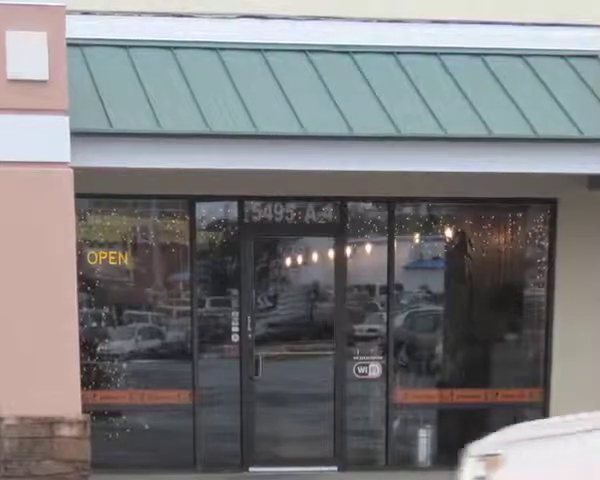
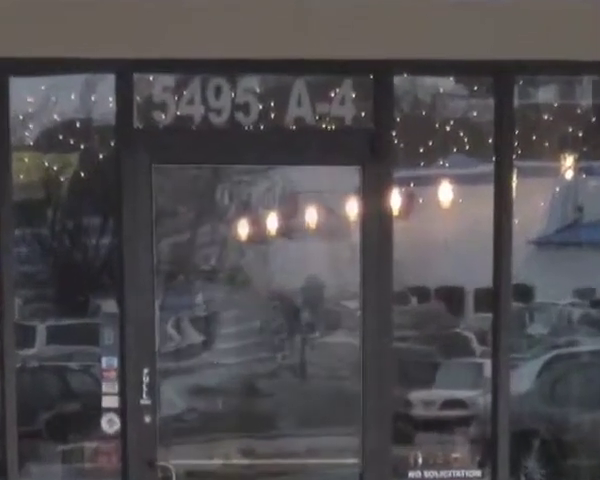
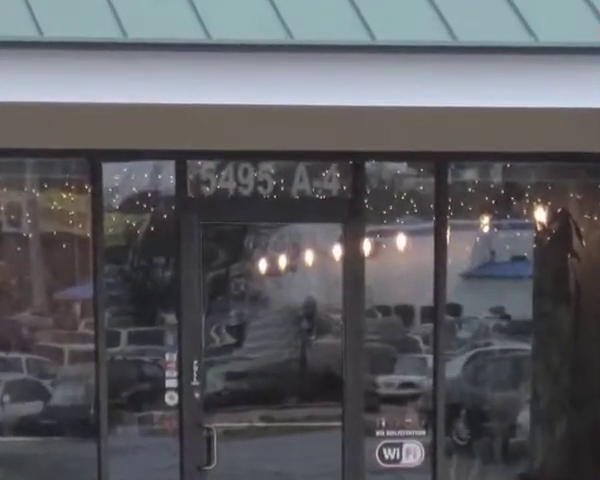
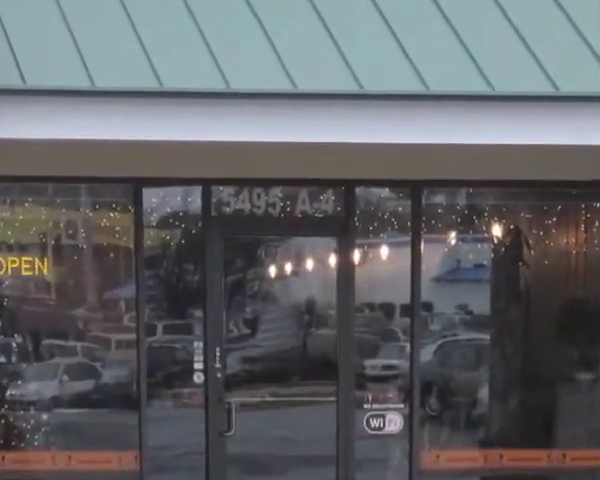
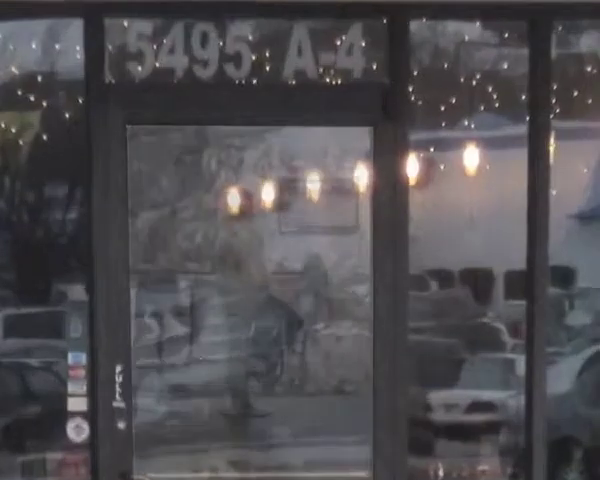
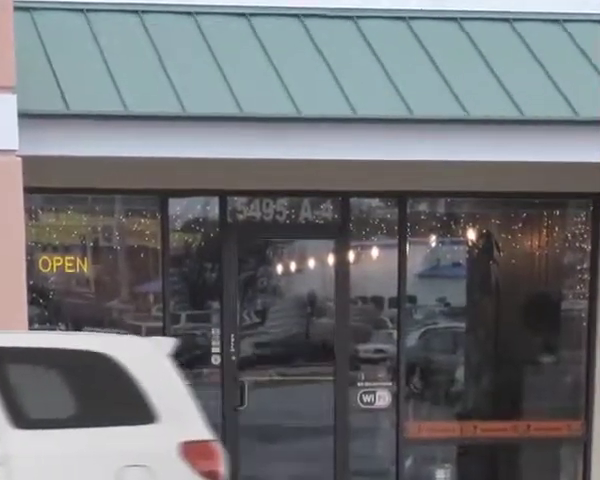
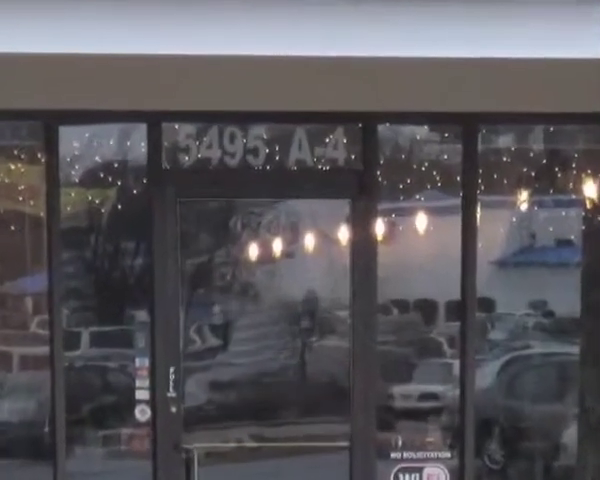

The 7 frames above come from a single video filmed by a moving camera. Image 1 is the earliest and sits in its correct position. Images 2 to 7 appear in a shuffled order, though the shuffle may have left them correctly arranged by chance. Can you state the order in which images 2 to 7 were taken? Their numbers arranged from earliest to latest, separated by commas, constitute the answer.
6, 4, 3, 7, 2, 5
